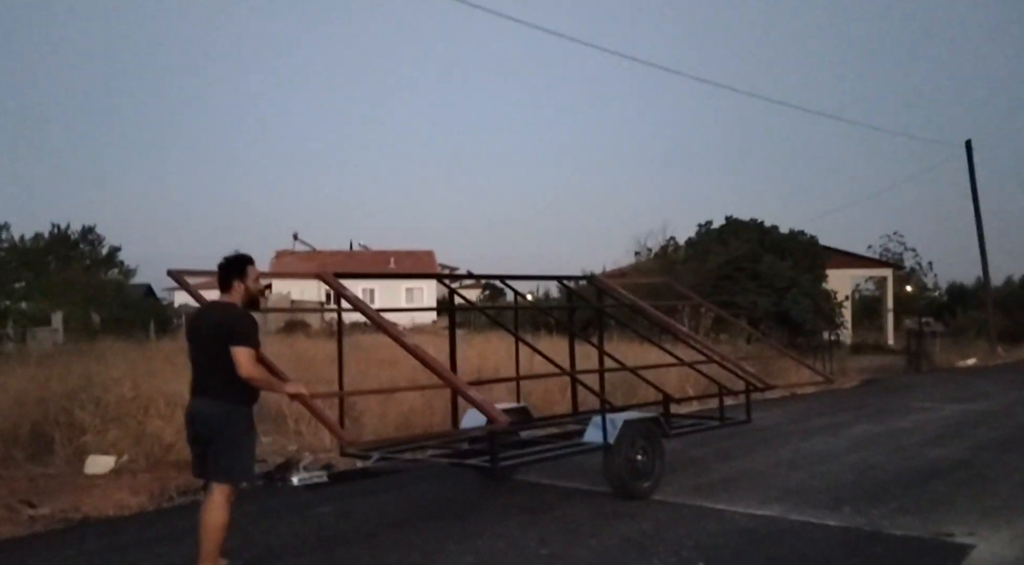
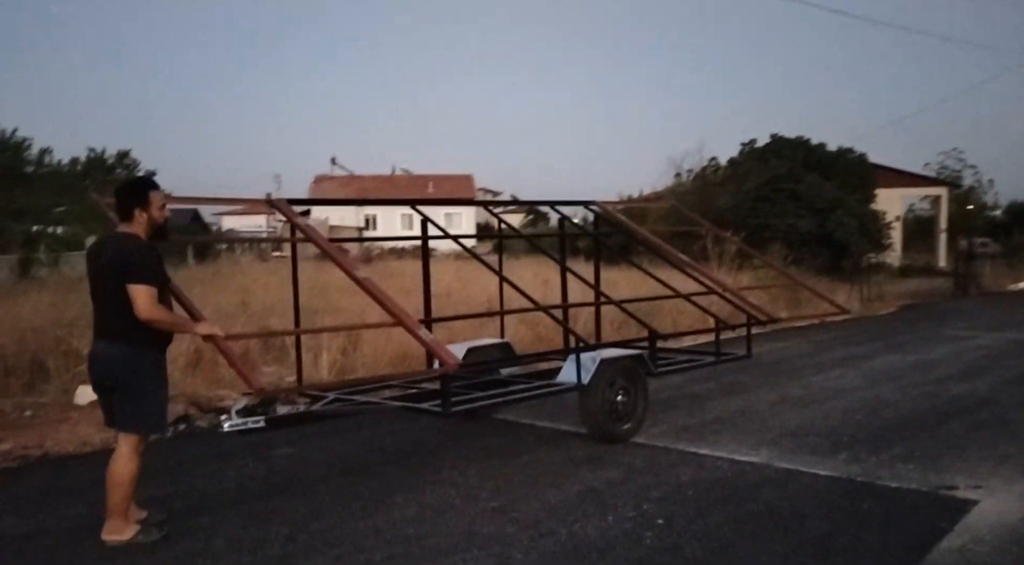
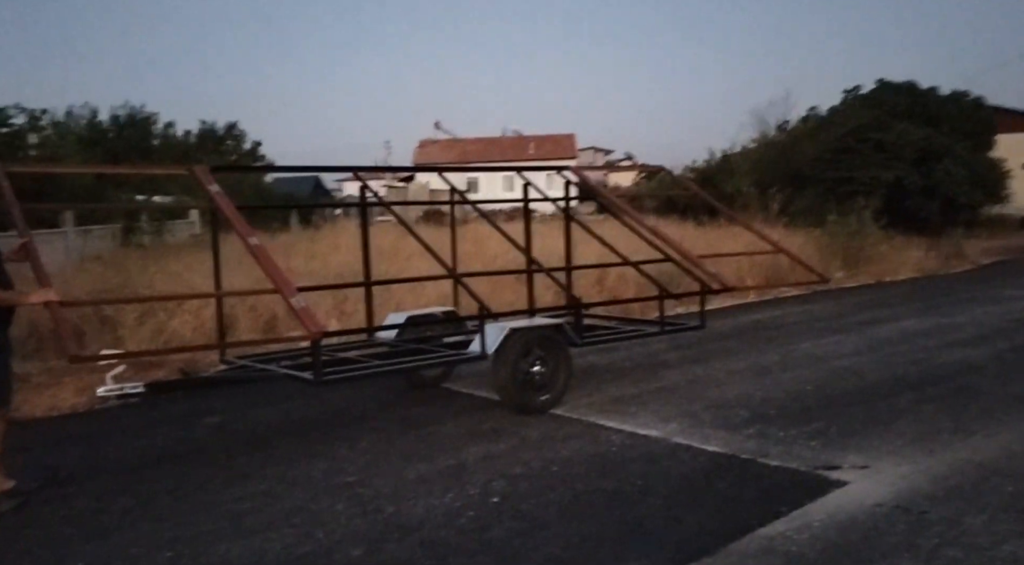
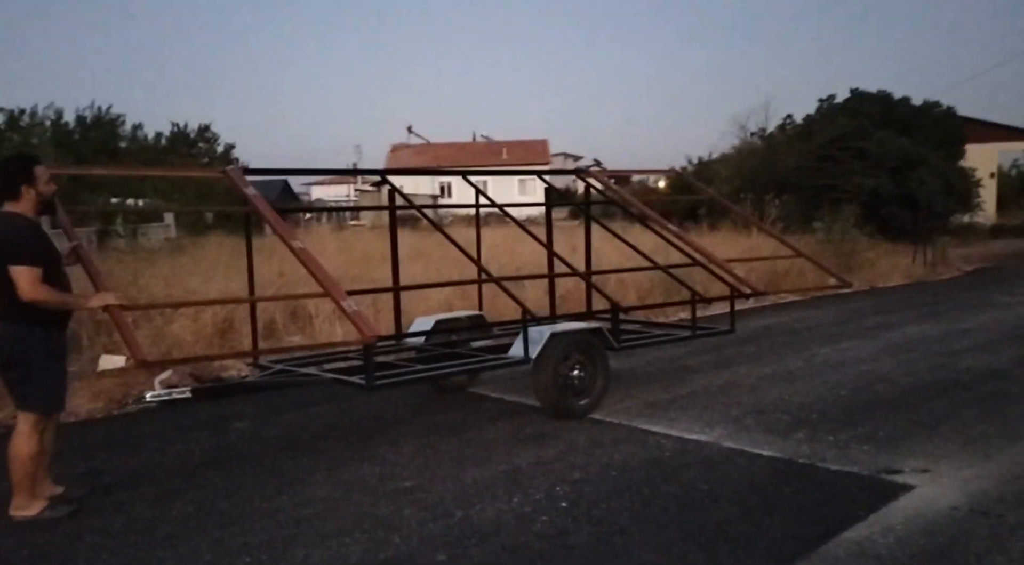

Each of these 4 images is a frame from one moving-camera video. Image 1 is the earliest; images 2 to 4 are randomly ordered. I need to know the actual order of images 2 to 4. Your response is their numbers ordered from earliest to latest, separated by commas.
2, 4, 3
